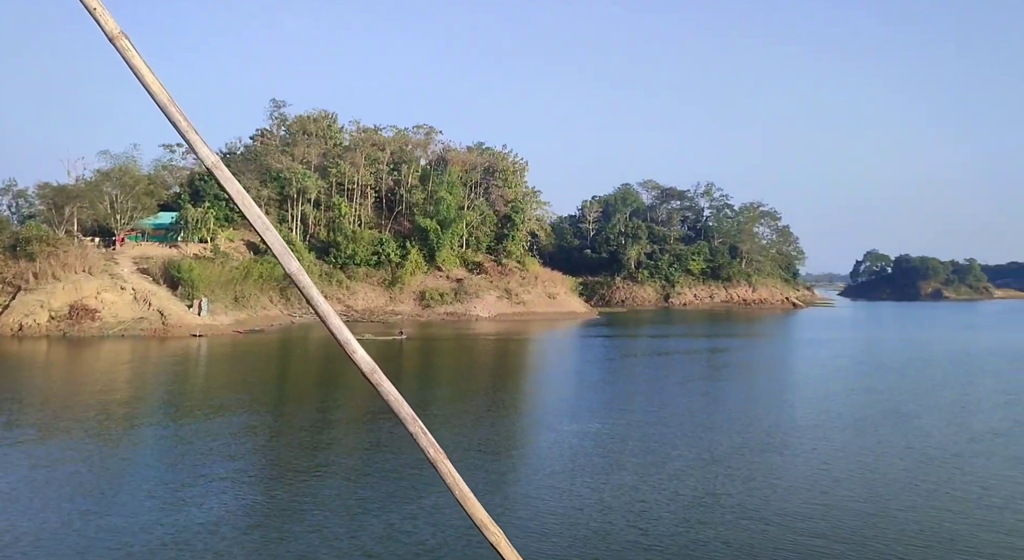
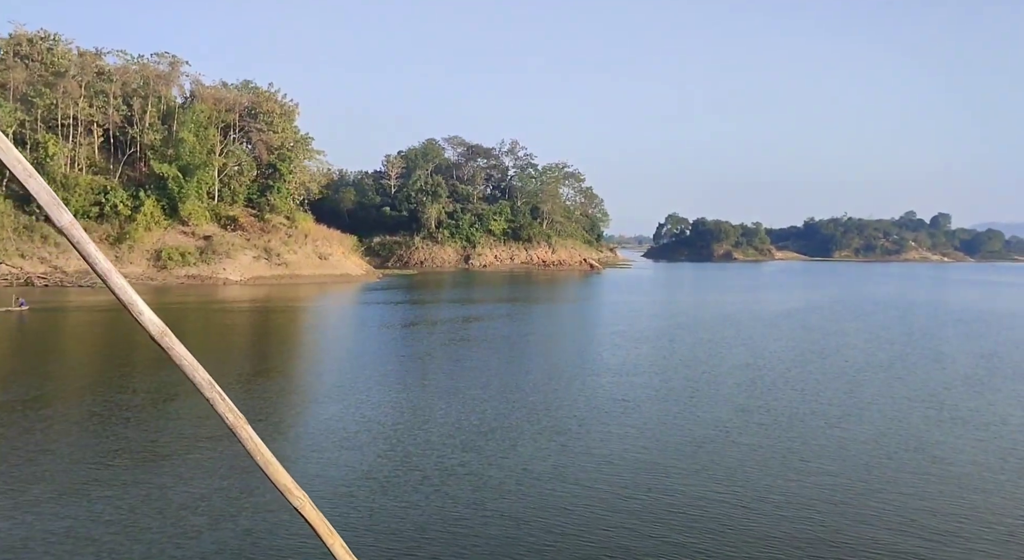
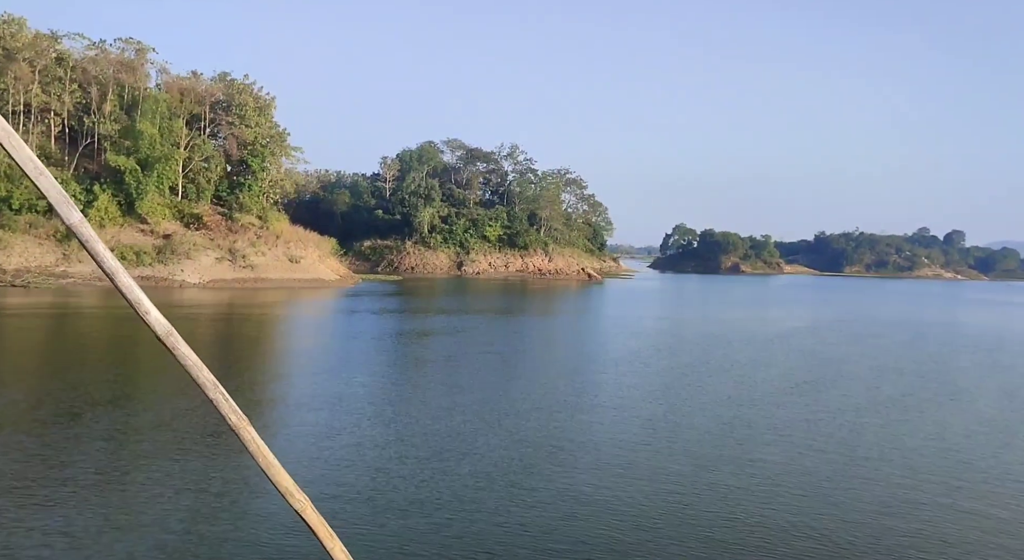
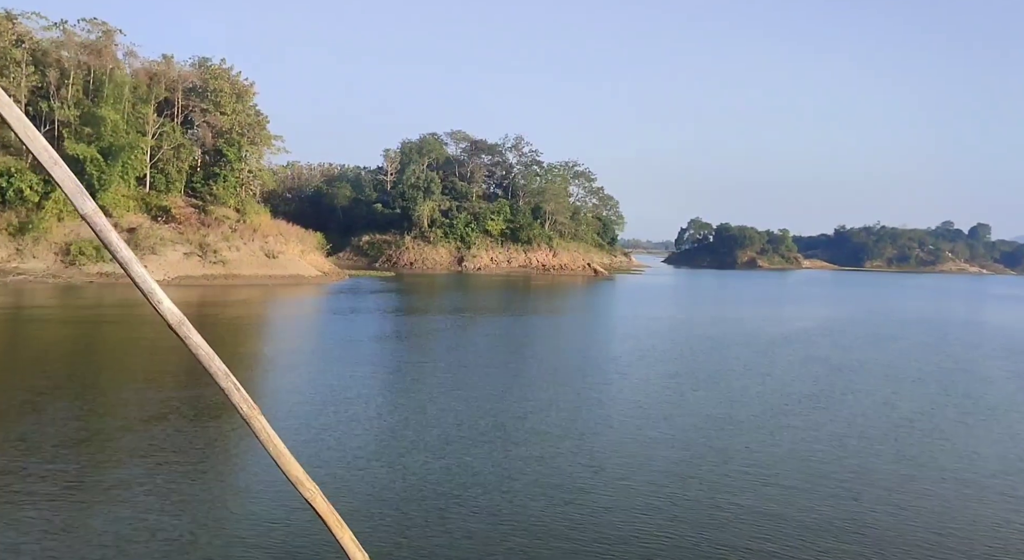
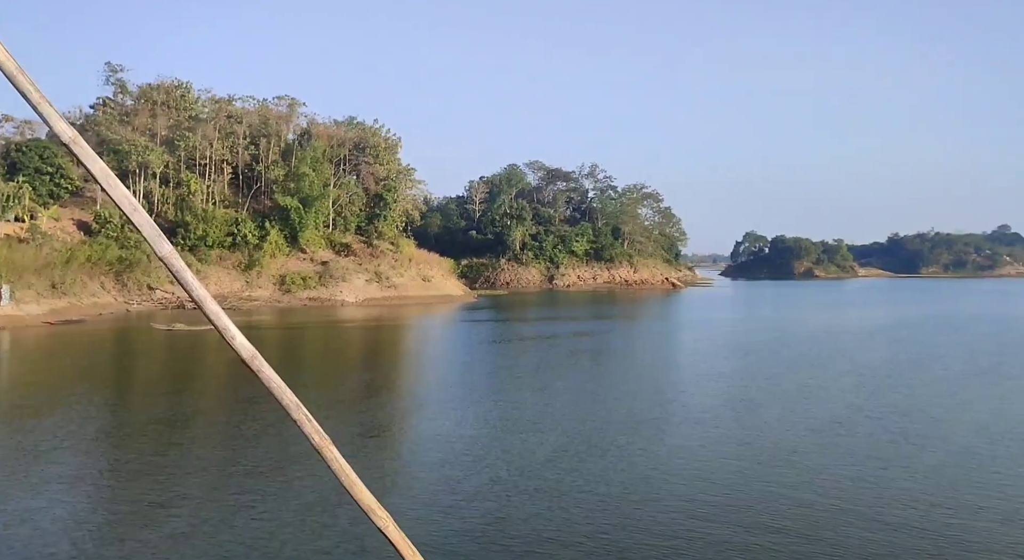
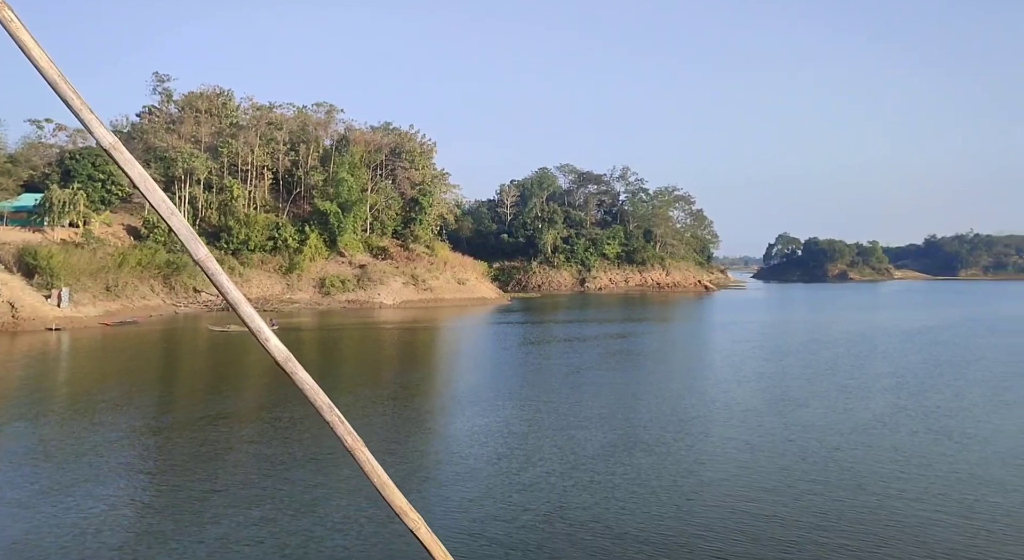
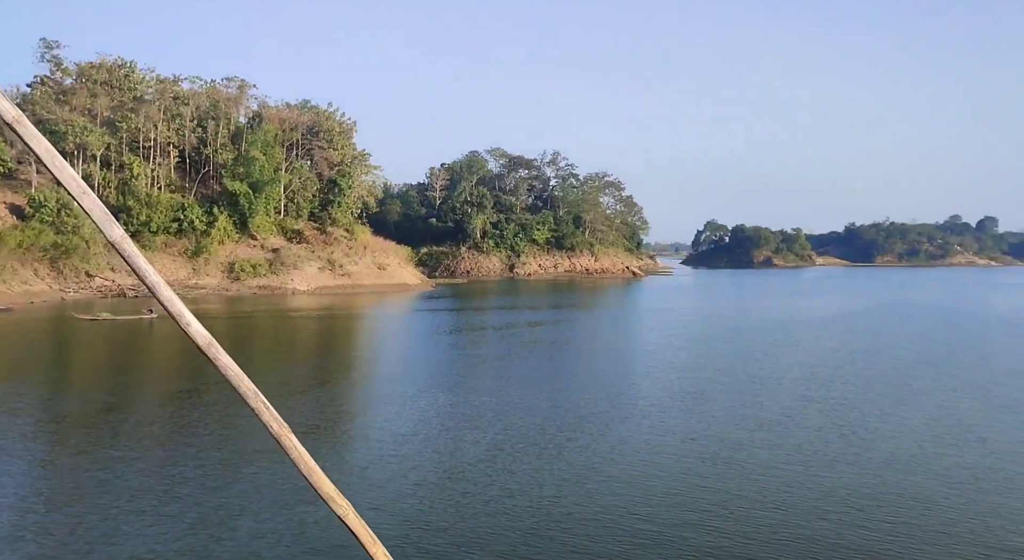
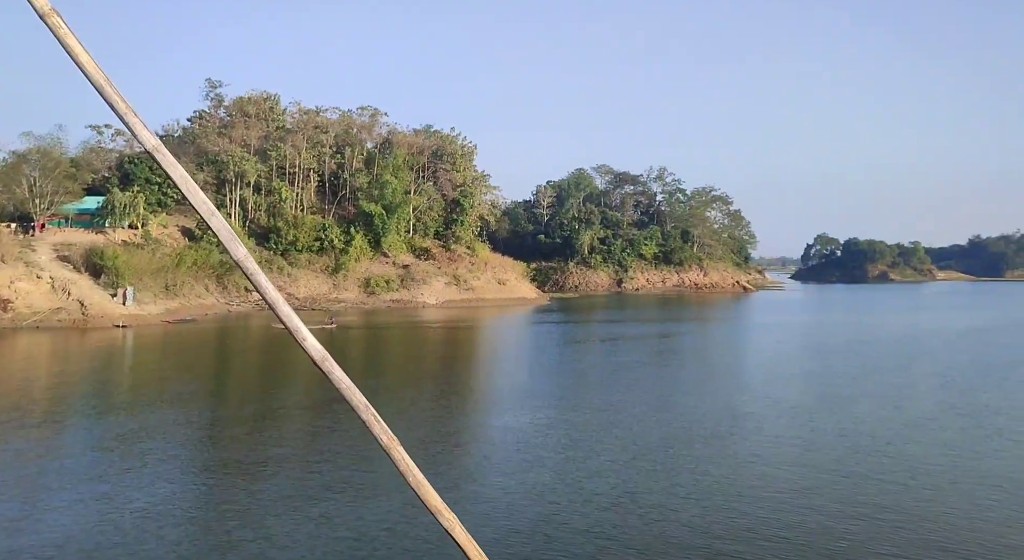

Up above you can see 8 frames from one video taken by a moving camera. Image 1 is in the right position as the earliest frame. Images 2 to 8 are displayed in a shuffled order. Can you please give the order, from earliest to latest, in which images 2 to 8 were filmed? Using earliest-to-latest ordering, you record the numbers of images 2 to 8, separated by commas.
8, 6, 5, 7, 2, 3, 4
